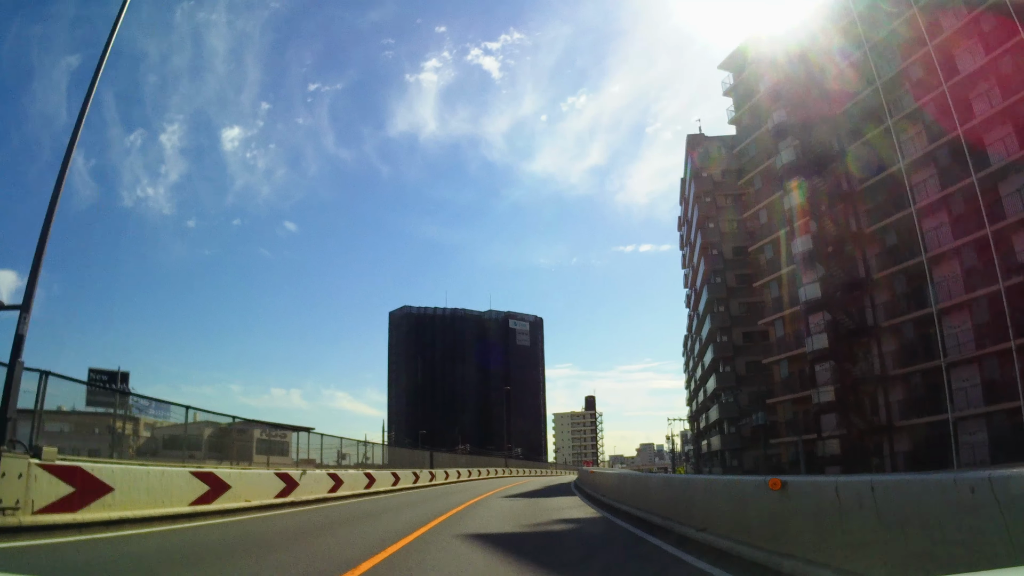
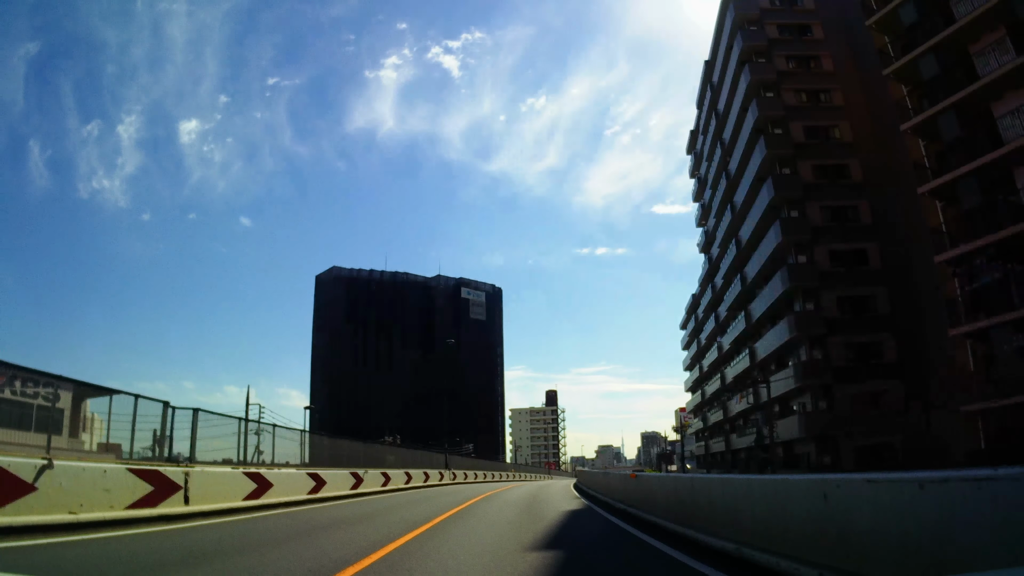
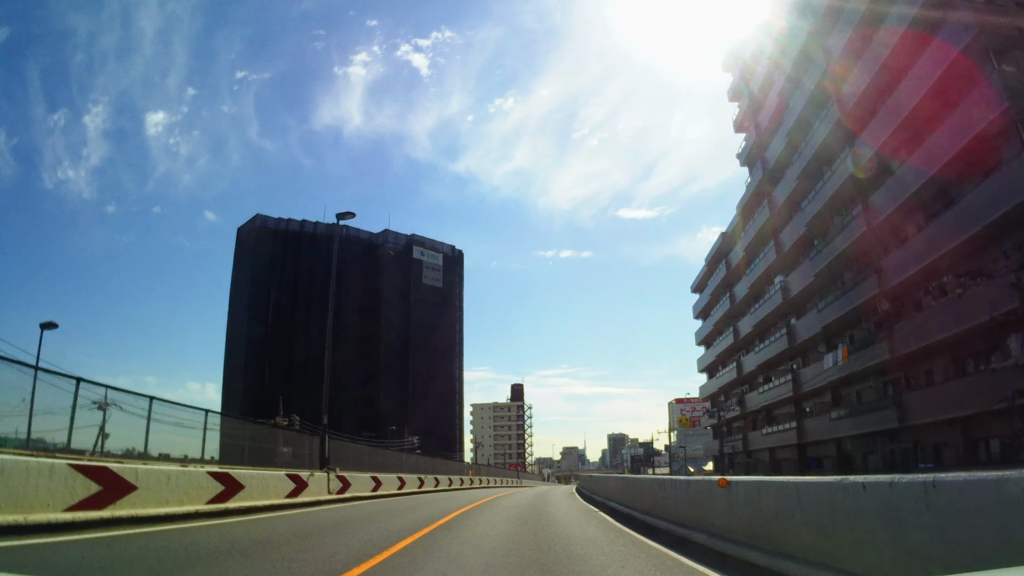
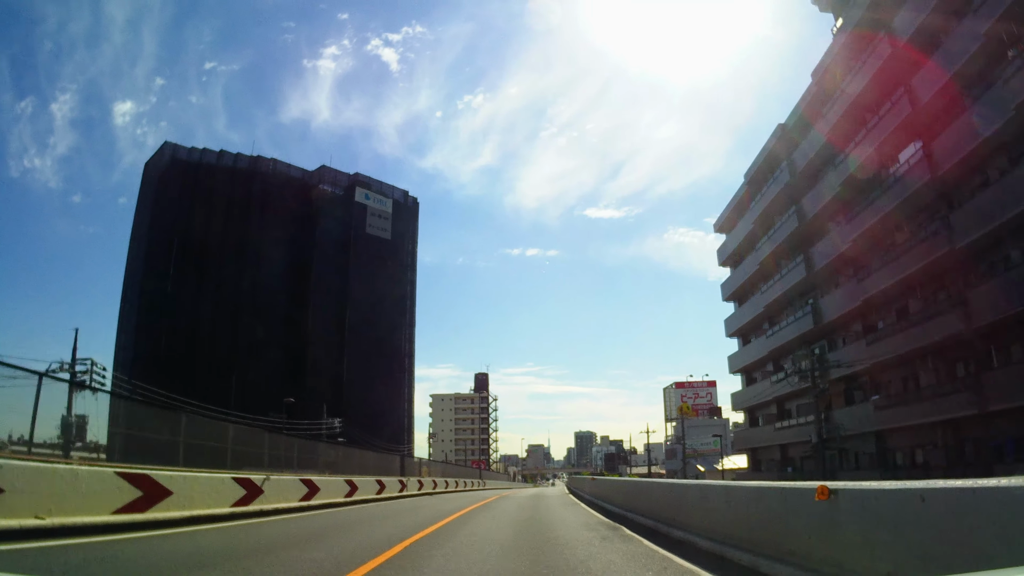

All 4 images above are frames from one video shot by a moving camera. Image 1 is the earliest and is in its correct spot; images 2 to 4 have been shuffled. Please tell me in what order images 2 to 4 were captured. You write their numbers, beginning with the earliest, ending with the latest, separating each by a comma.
2, 3, 4
